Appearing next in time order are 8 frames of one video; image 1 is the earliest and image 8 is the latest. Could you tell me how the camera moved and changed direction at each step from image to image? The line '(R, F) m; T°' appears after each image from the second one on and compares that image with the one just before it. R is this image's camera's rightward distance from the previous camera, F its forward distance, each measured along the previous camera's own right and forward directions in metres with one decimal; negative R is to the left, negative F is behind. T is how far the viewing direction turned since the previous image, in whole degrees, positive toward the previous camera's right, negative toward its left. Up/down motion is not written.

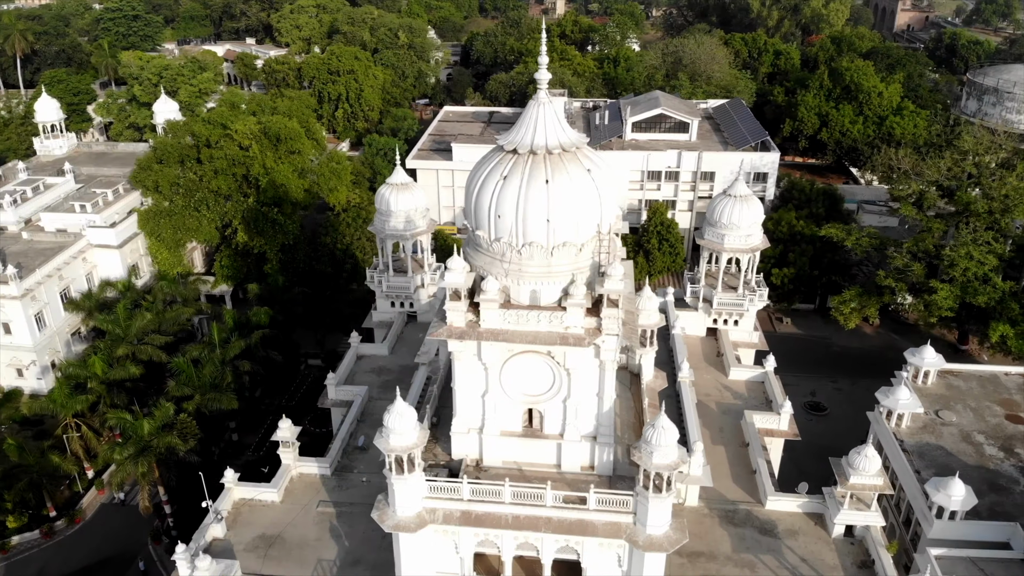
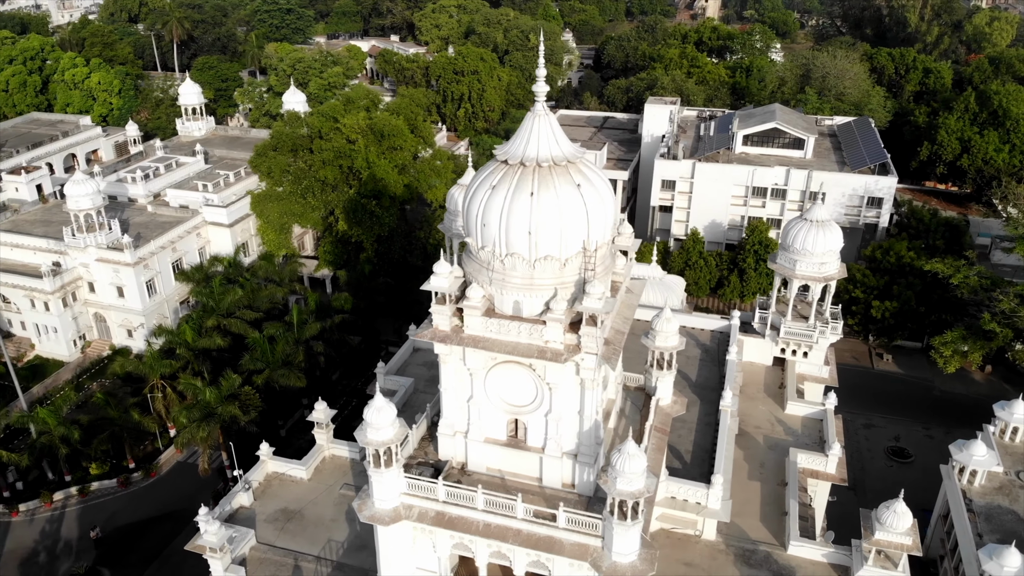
(+4.0, +0.4) m; -10°
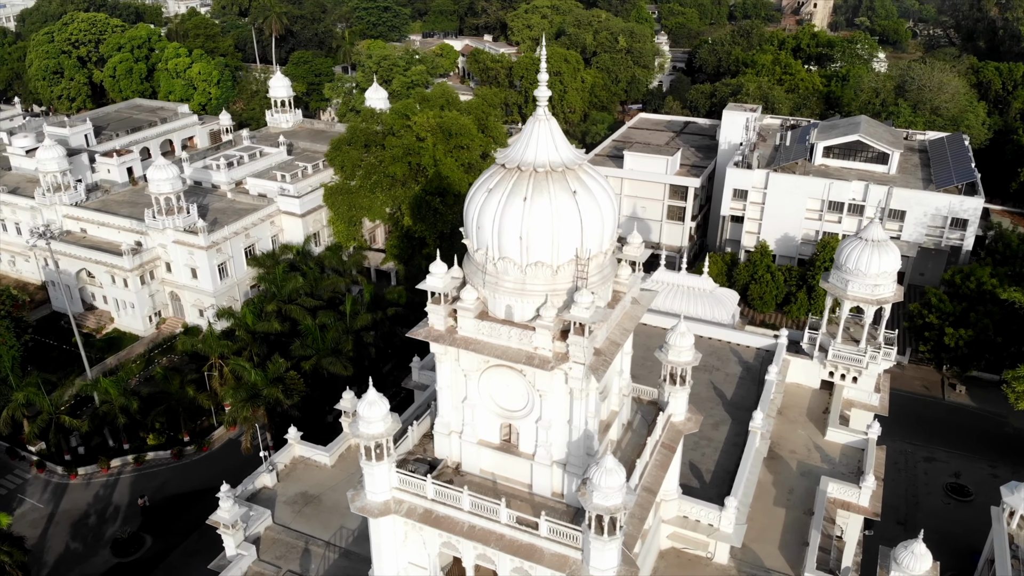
(+2.6, +0.2) m; -7°
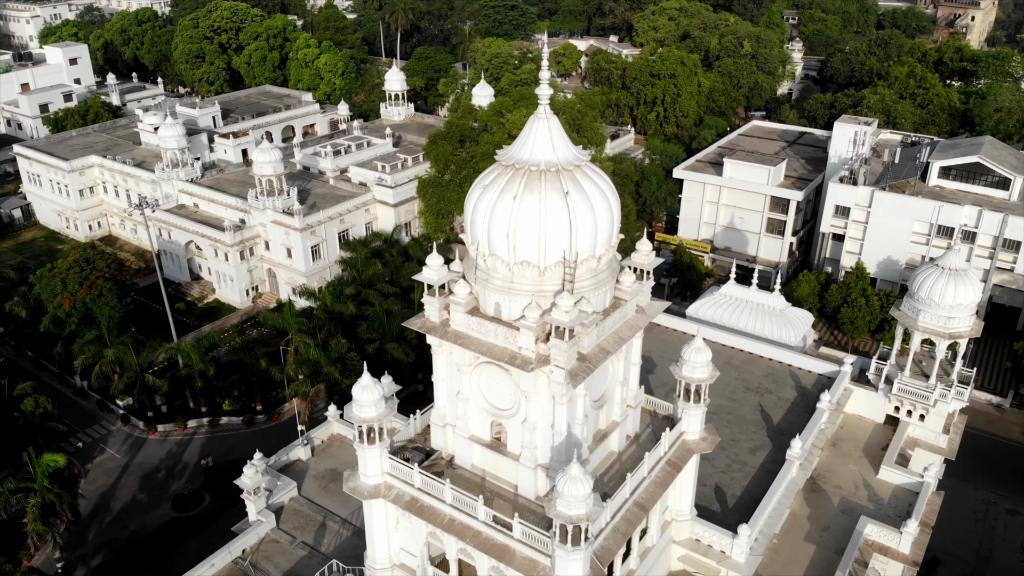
(+3.5, +0.4) m; -9°
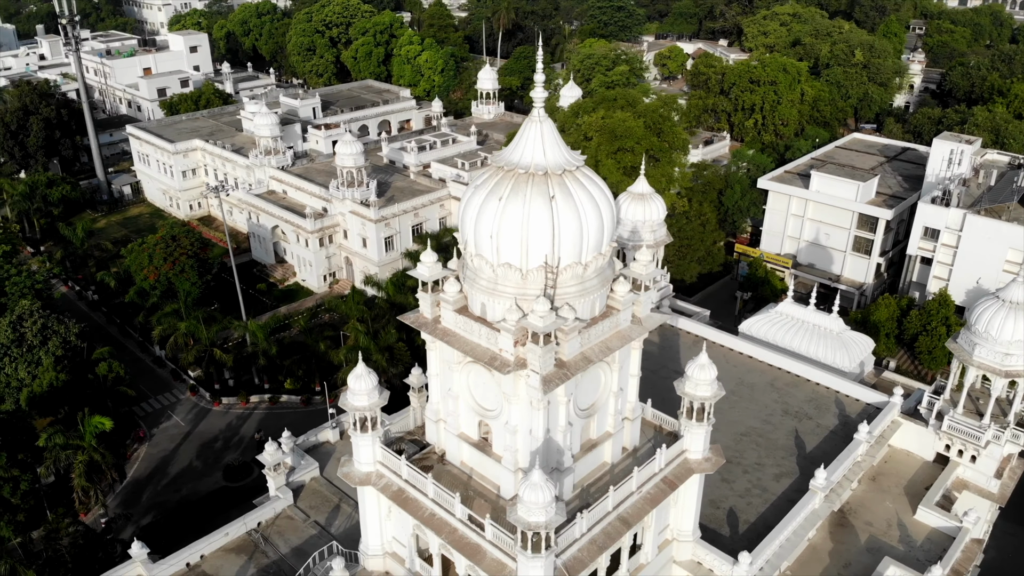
(+3.1, +0.2) m; -8°
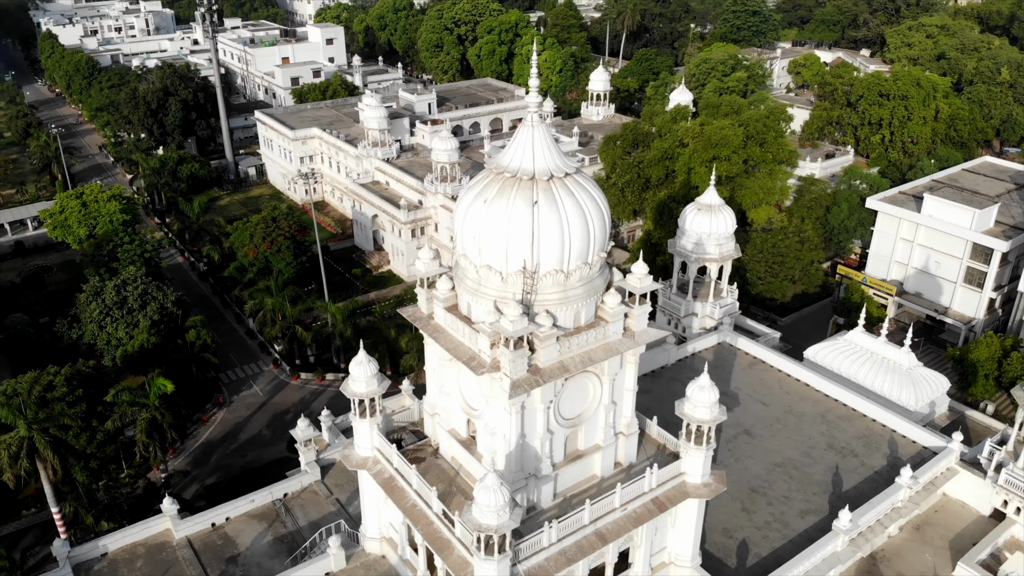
(+3.7, +0.3) m; -10°
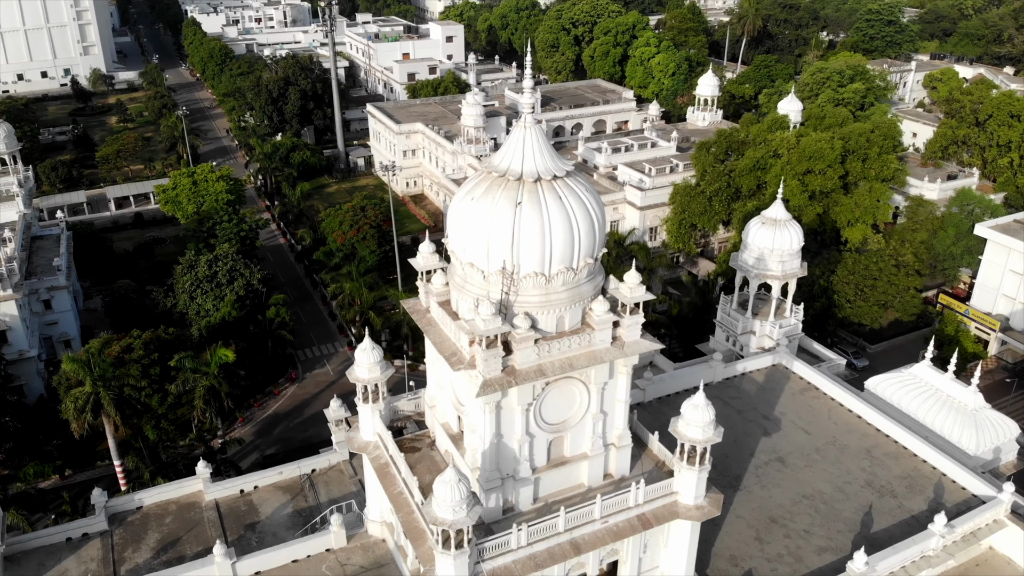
(+3.5, +0.3) m; -9°
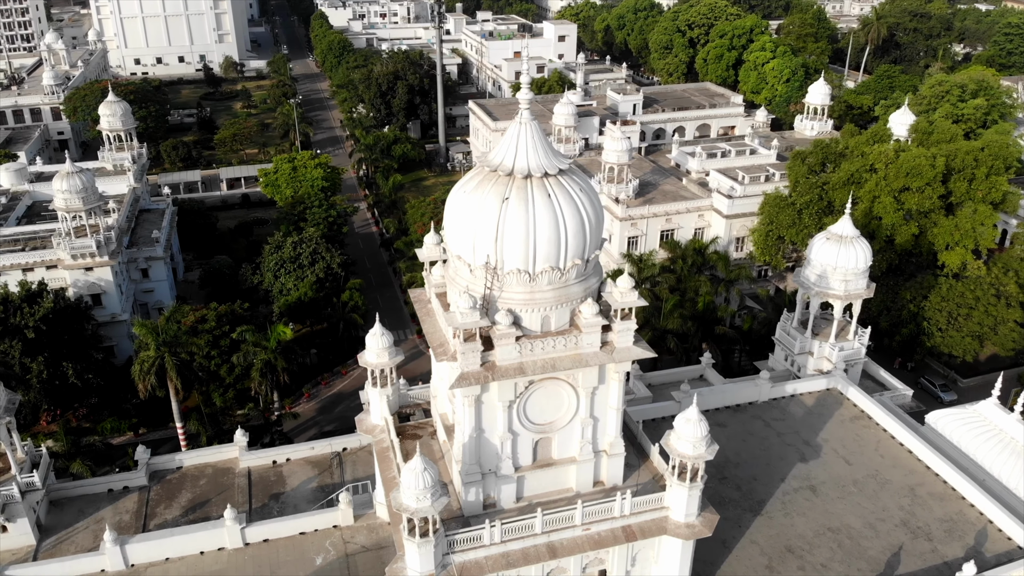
(+3.2, +0.3) m; -9°
